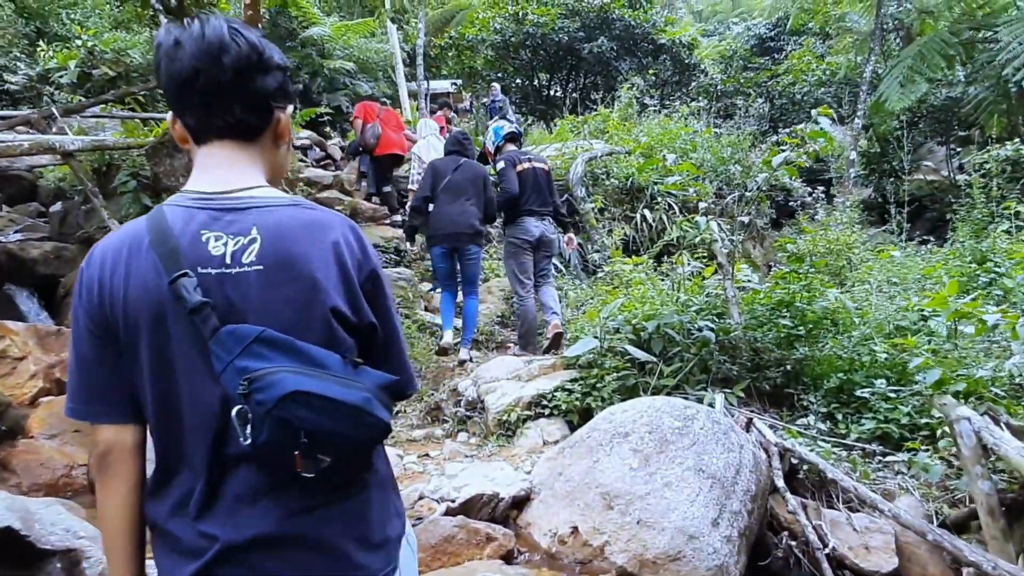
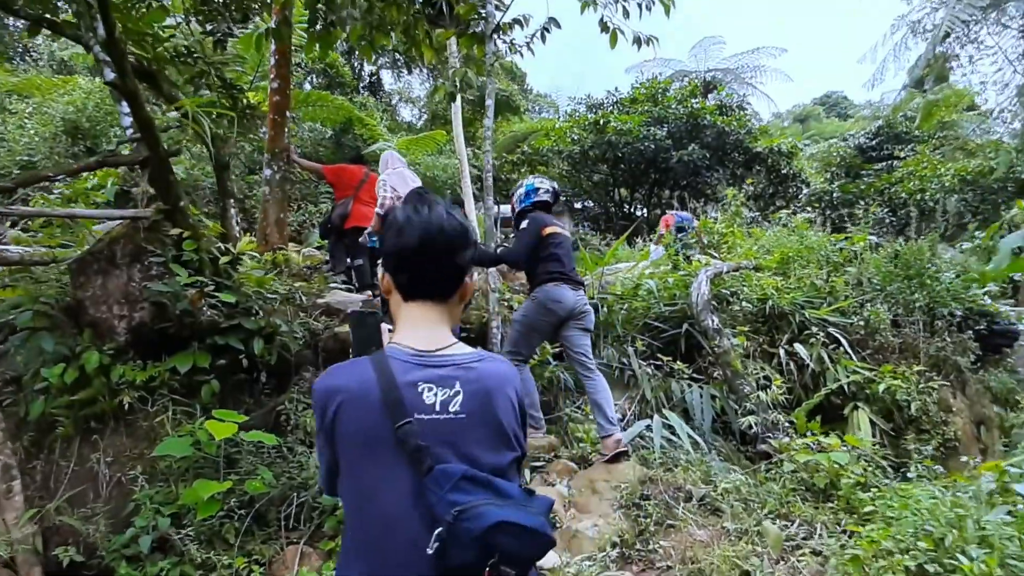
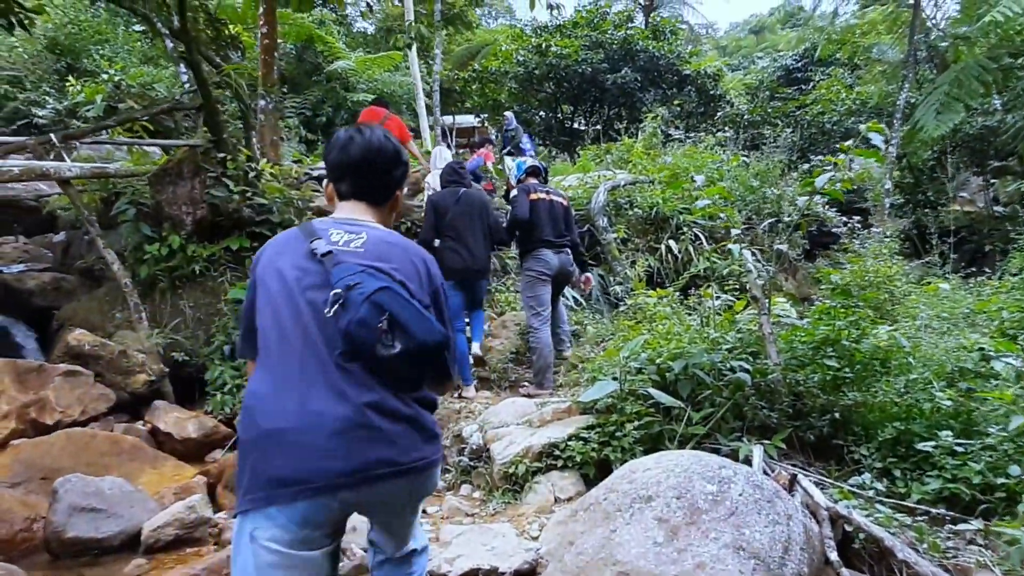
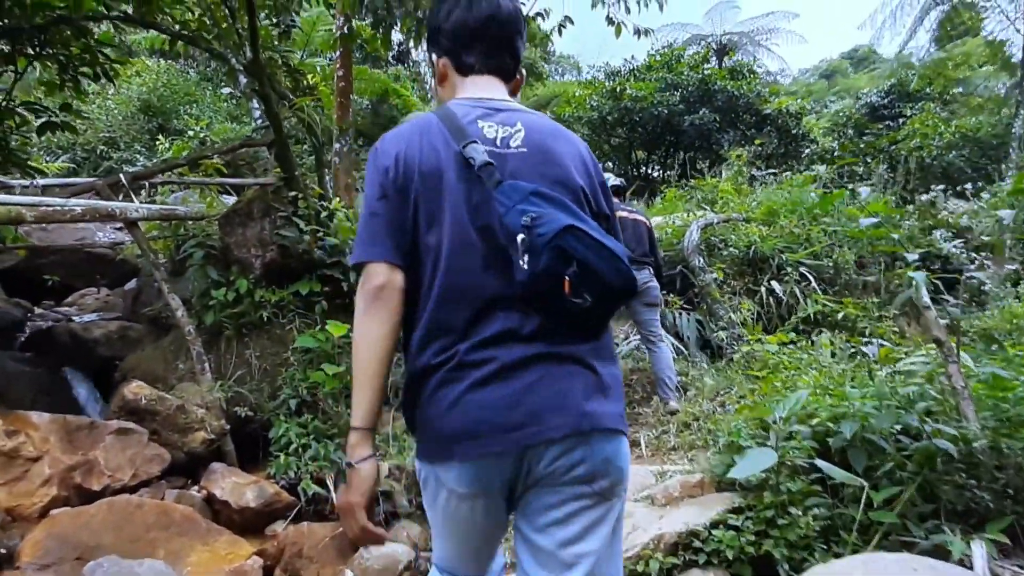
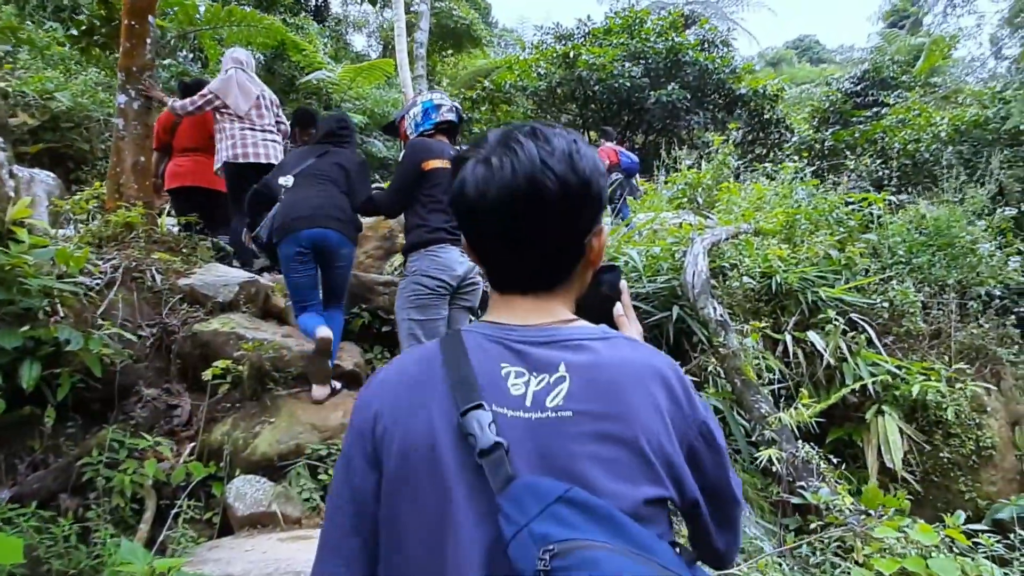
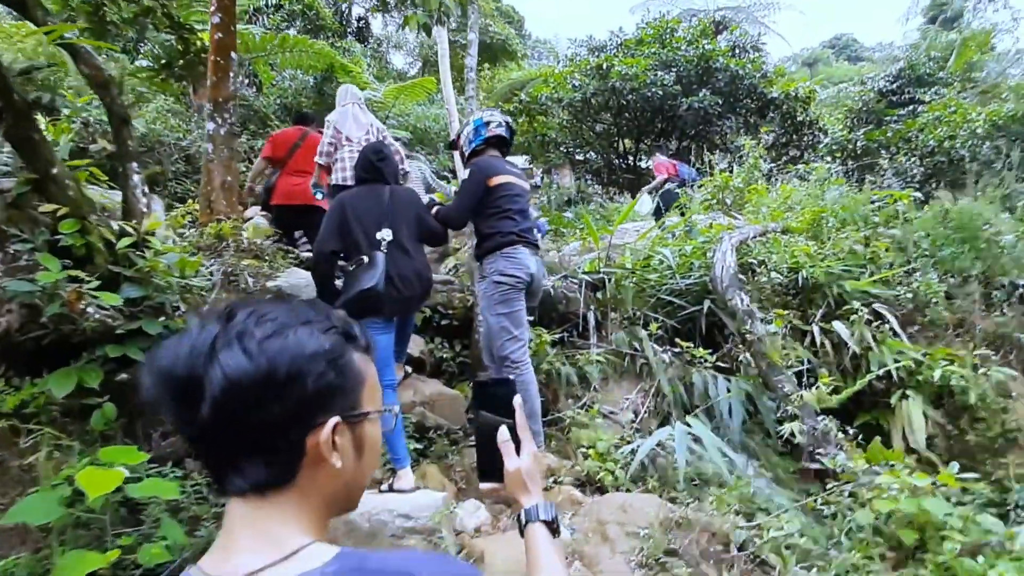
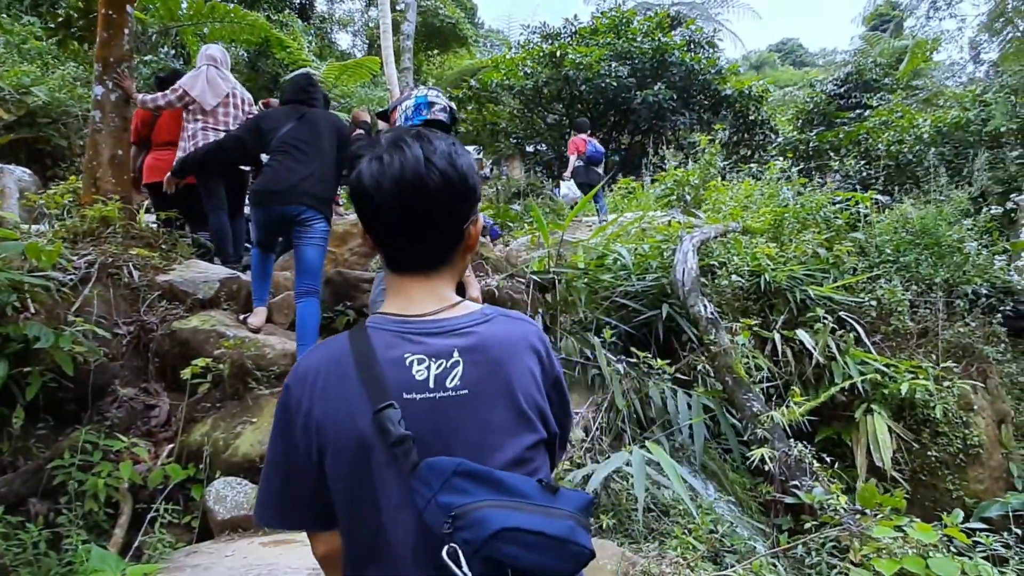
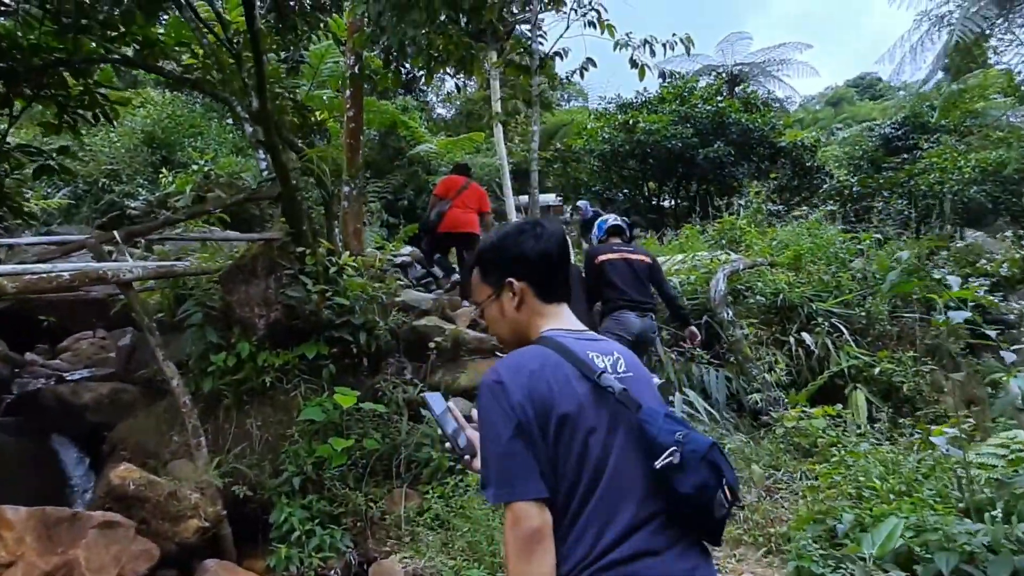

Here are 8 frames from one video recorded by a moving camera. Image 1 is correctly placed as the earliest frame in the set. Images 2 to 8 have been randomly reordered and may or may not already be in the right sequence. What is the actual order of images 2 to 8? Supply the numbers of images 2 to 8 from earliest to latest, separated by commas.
3, 4, 8, 2, 6, 5, 7
